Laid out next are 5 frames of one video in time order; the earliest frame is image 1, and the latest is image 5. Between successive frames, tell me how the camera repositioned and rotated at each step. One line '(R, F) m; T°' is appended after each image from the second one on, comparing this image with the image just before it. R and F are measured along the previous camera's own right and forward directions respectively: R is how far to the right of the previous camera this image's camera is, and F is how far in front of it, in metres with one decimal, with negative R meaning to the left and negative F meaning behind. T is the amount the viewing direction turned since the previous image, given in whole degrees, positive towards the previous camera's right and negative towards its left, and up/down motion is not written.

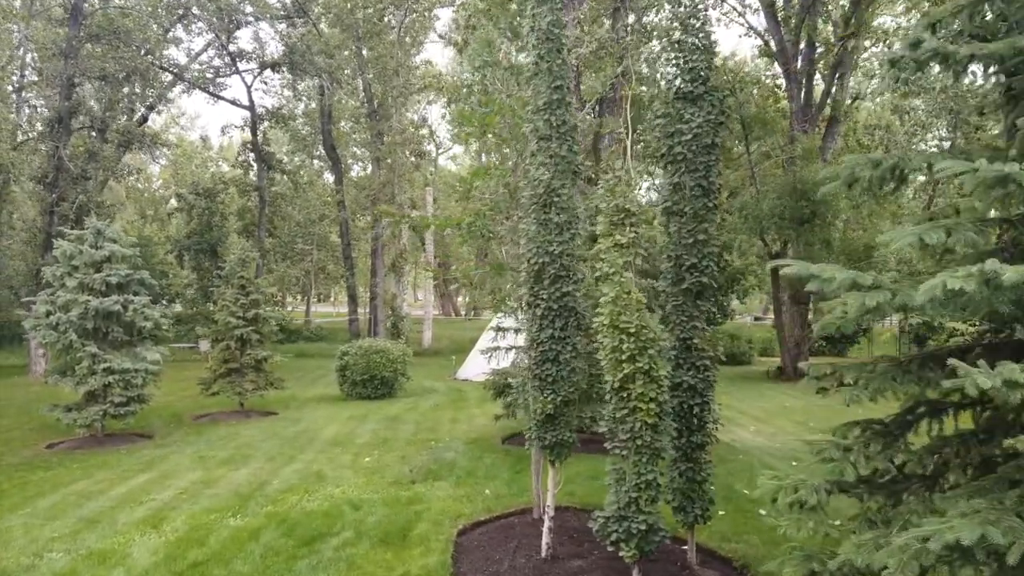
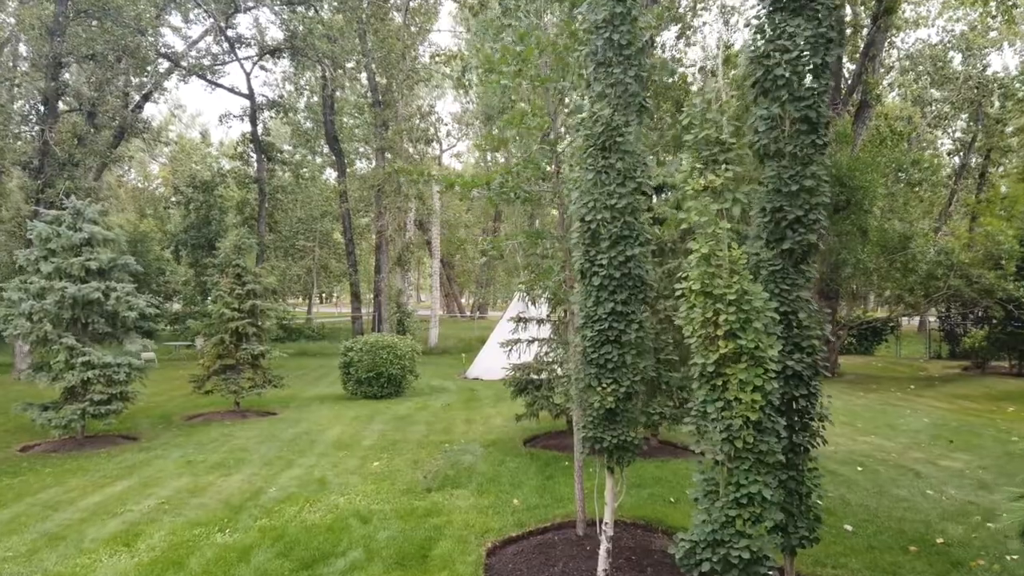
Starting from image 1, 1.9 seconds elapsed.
(-0.3, +1.1) m; 0°
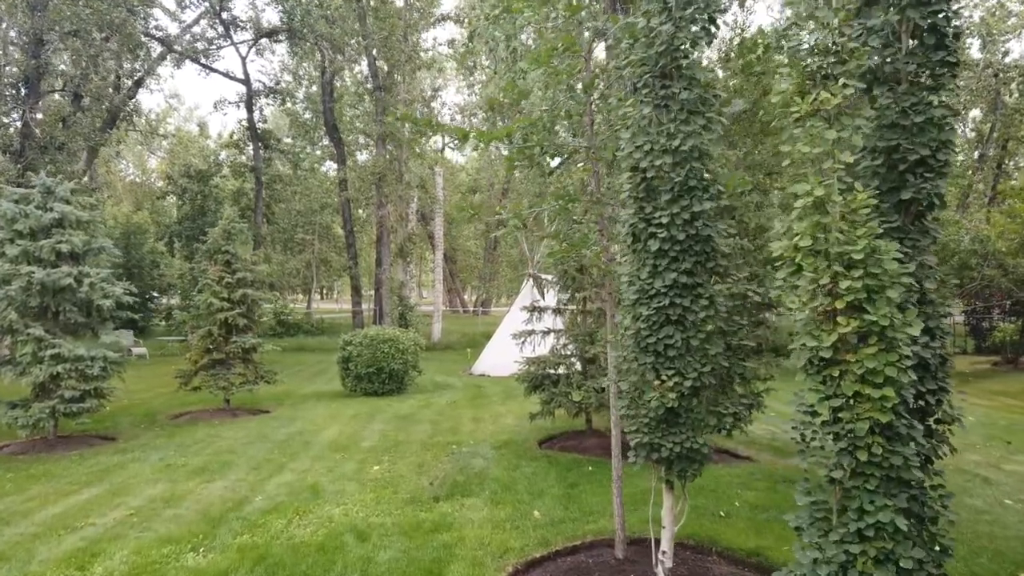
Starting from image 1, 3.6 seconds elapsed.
(-0.2, +0.9) m; 0°
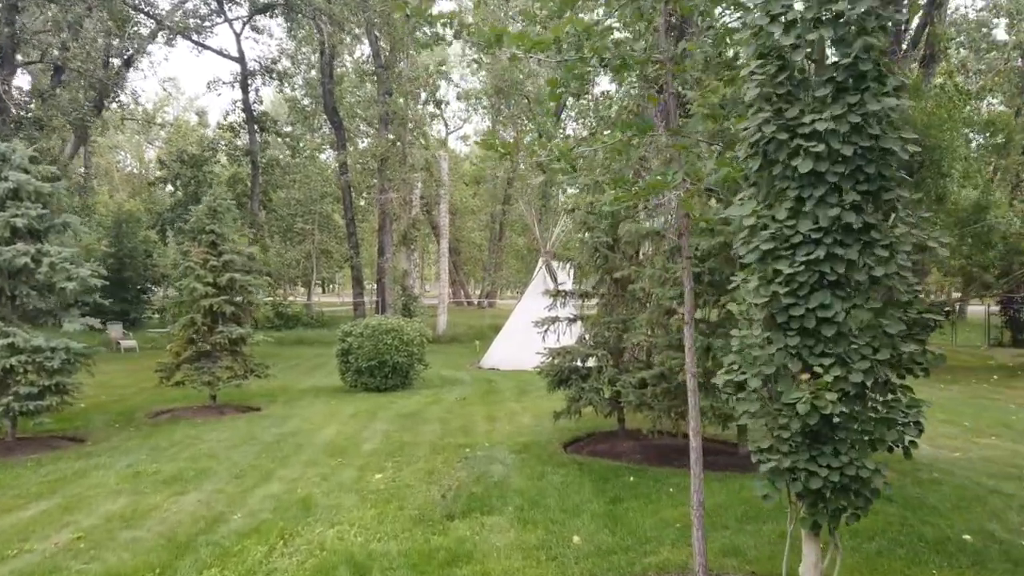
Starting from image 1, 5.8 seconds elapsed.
(-0.2, +1.2) m; 0°
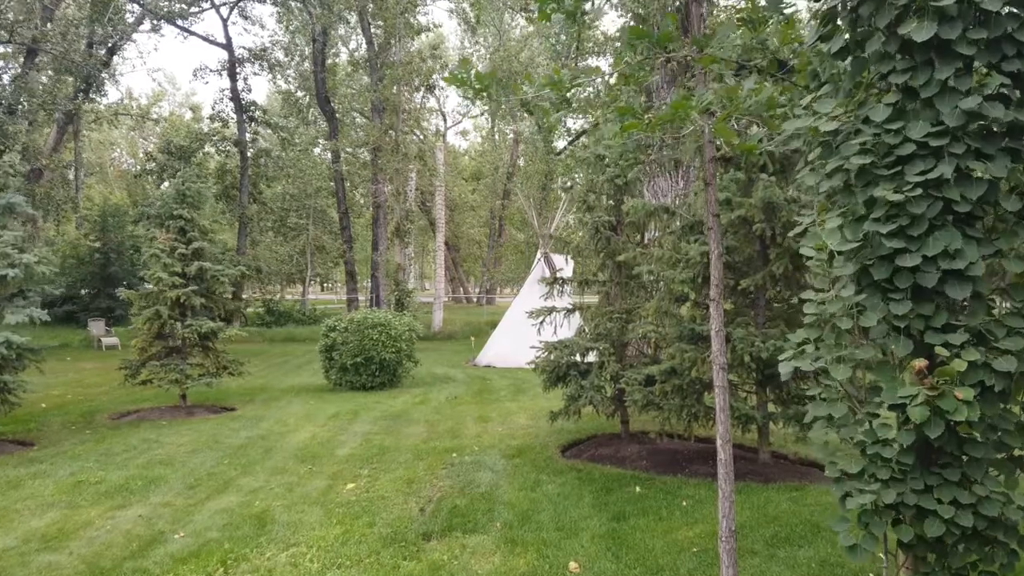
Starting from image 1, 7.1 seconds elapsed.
(+0.1, +0.8) m; 0°
